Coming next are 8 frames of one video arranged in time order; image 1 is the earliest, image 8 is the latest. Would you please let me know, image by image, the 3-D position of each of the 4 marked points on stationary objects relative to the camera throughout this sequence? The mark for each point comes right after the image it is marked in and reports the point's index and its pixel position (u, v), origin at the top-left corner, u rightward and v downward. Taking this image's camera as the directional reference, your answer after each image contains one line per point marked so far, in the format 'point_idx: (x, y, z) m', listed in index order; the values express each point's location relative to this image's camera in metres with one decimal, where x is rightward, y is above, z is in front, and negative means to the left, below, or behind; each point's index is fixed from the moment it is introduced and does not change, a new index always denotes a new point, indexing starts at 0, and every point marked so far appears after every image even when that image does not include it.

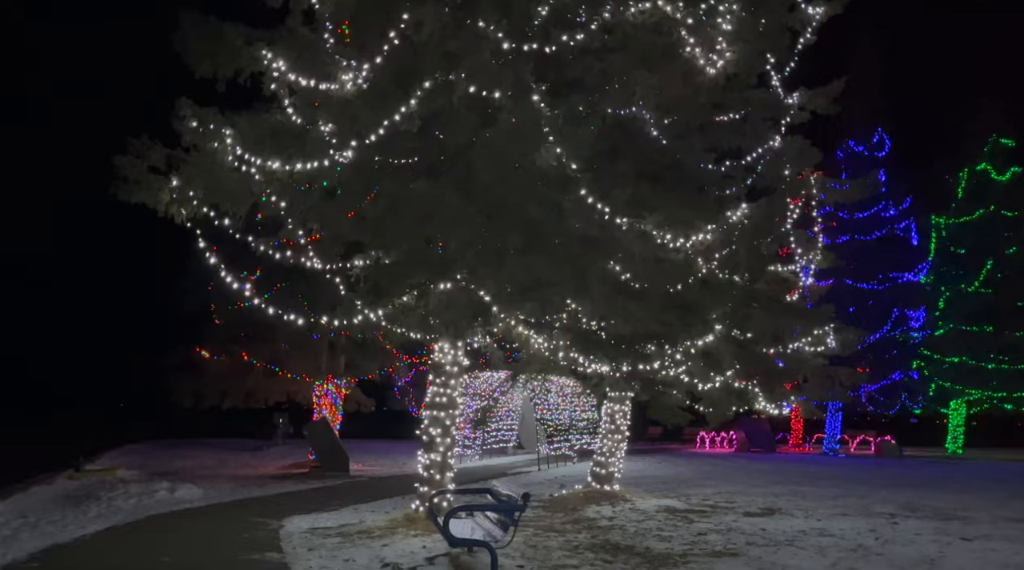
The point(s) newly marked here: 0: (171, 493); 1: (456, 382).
0: (-5.3, -3.3, +13.9) m
1: (-0.7, -1.2, +10.5) m
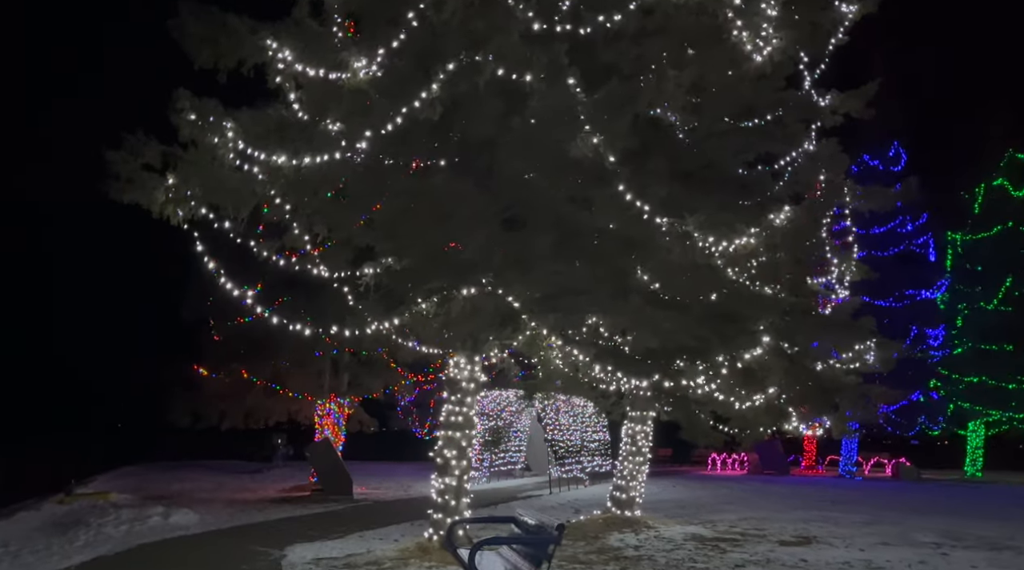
0: (-5.1, -3.5, +13.1) m
1: (-0.4, -1.3, +9.7) m
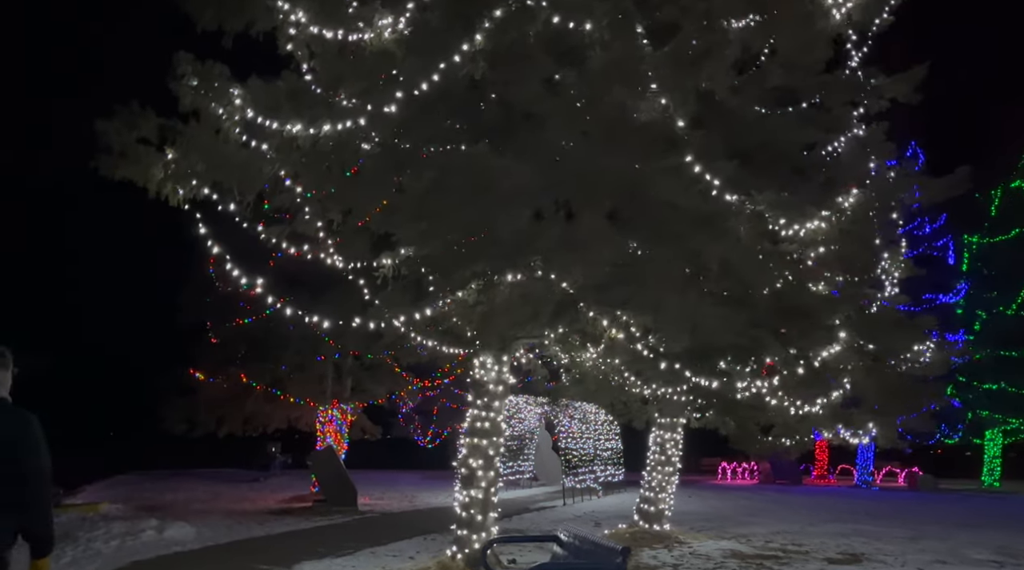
0: (-4.8, -3.4, +12.2) m
1: (-0.1, -1.2, +8.9) m
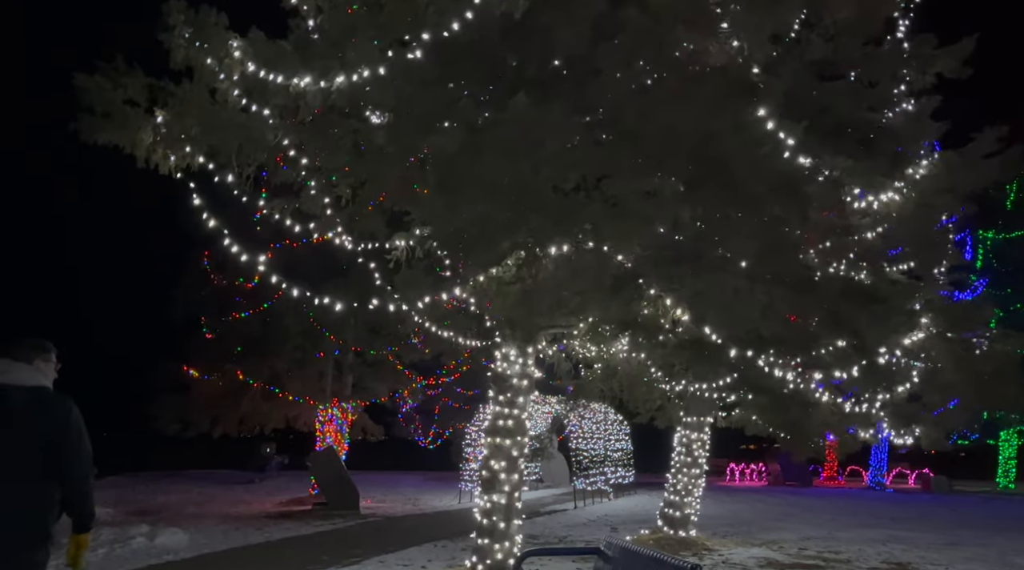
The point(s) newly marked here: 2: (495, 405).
0: (-4.6, -3.3, +11.4) m
1: (+0.1, -1.0, +8.1) m
2: (-0.2, -1.1, +8.0) m
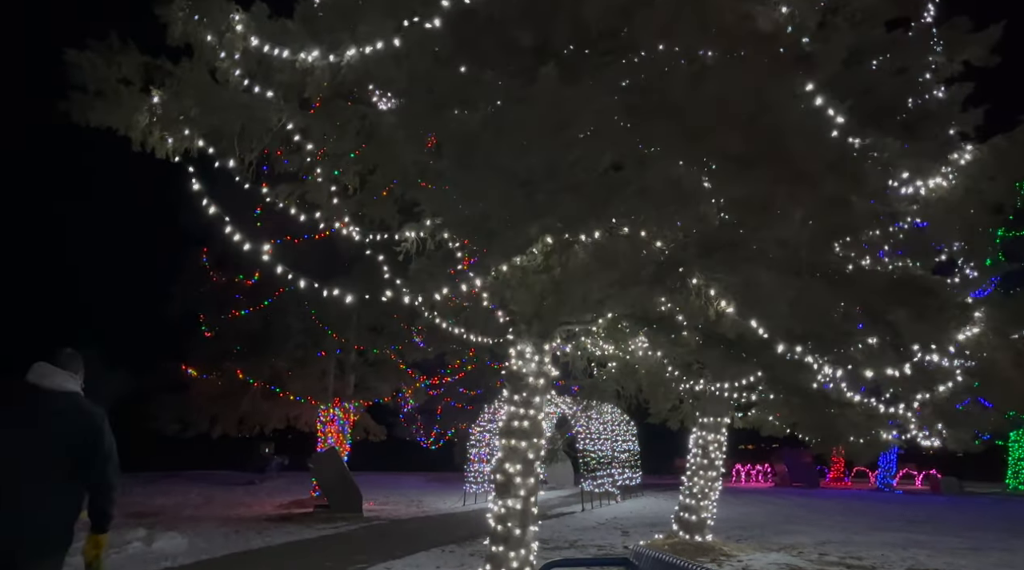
0: (-4.5, -3.2, +11.0) m
1: (+0.2, -1.0, +7.7) m
2: (0.0, -1.0, +7.6) m
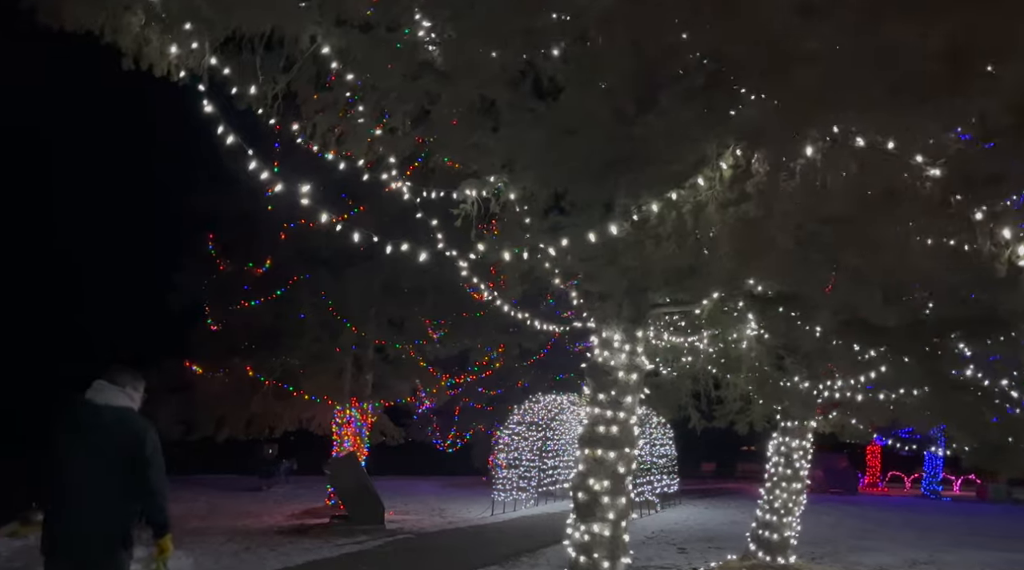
0: (-3.9, -3.0, +9.5) m
1: (+0.8, -0.8, +6.2) m
2: (+0.6, -0.8, +6.2) m
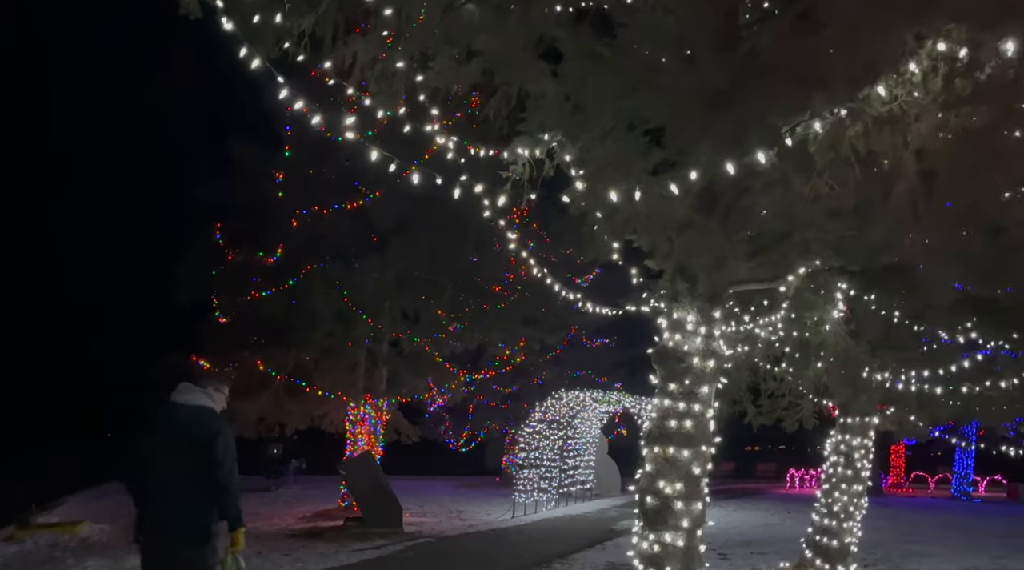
0: (-3.5, -2.8, +8.7) m
1: (+1.2, -0.6, +5.4) m
2: (+0.9, -0.7, +5.4) m
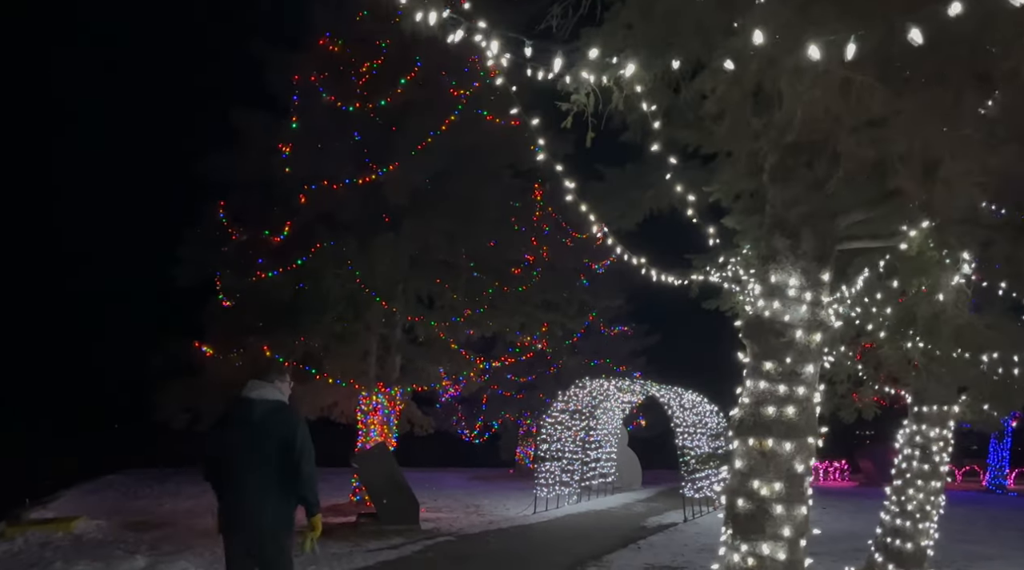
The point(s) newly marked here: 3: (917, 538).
0: (-3.2, -2.6, +7.8) m
1: (+1.5, -0.4, +4.4) m
2: (+1.2, -0.5, +4.4) m
3: (+3.7, -2.3, +8.0) m
